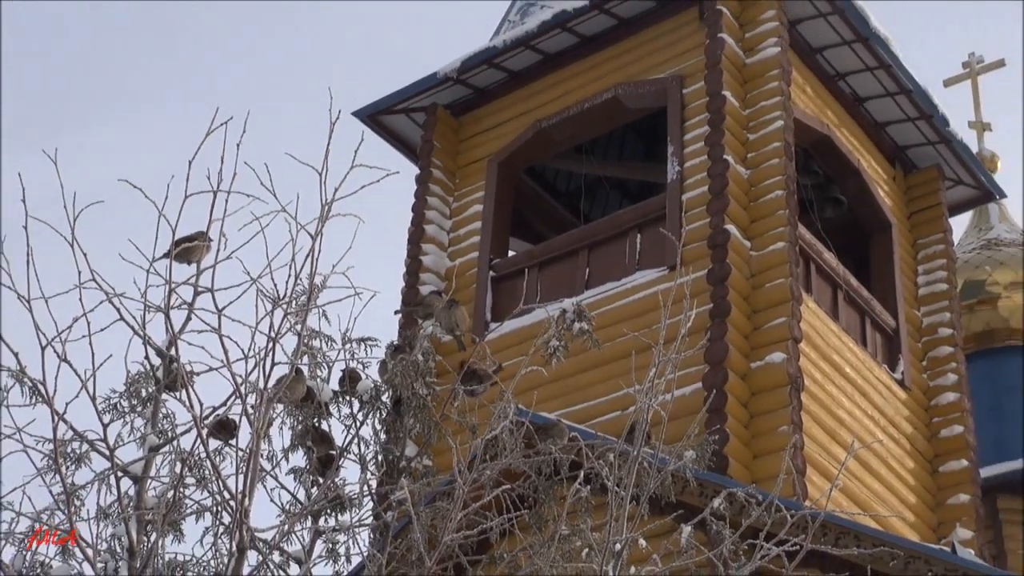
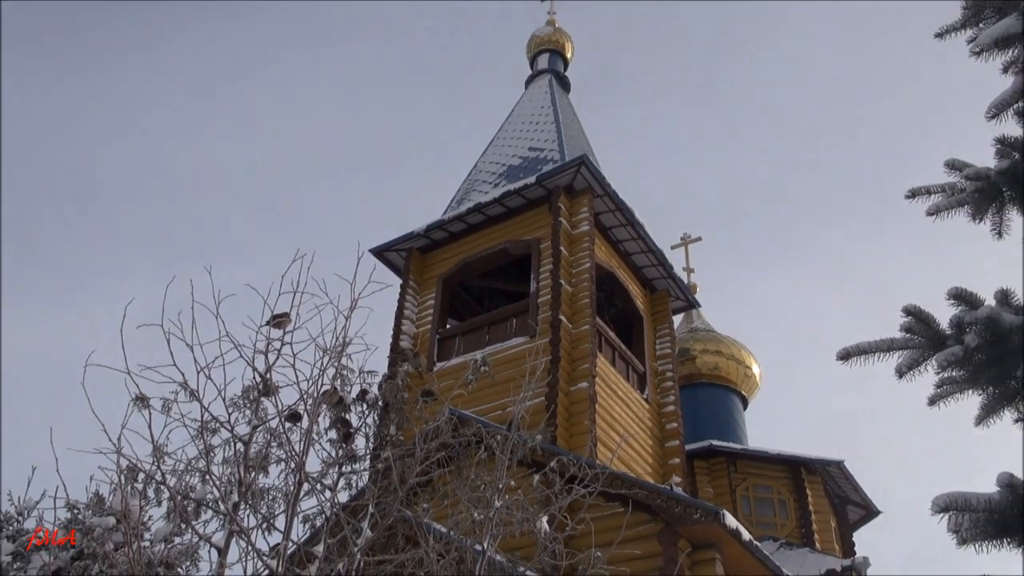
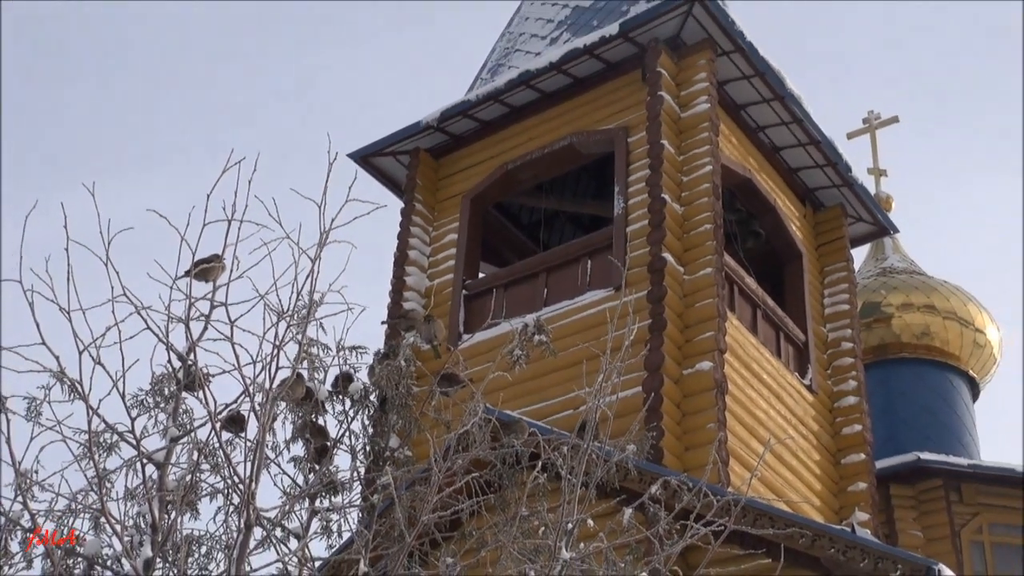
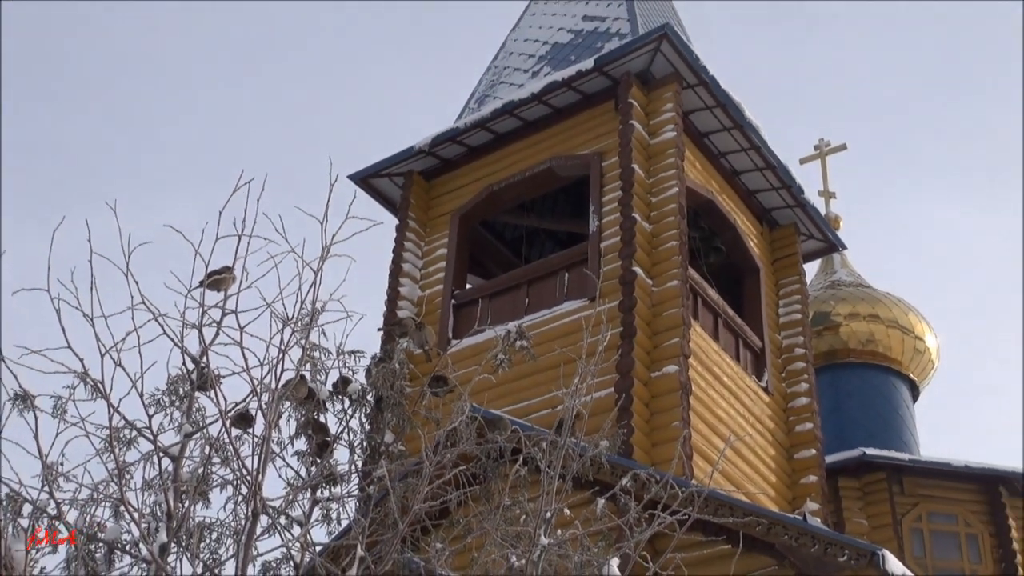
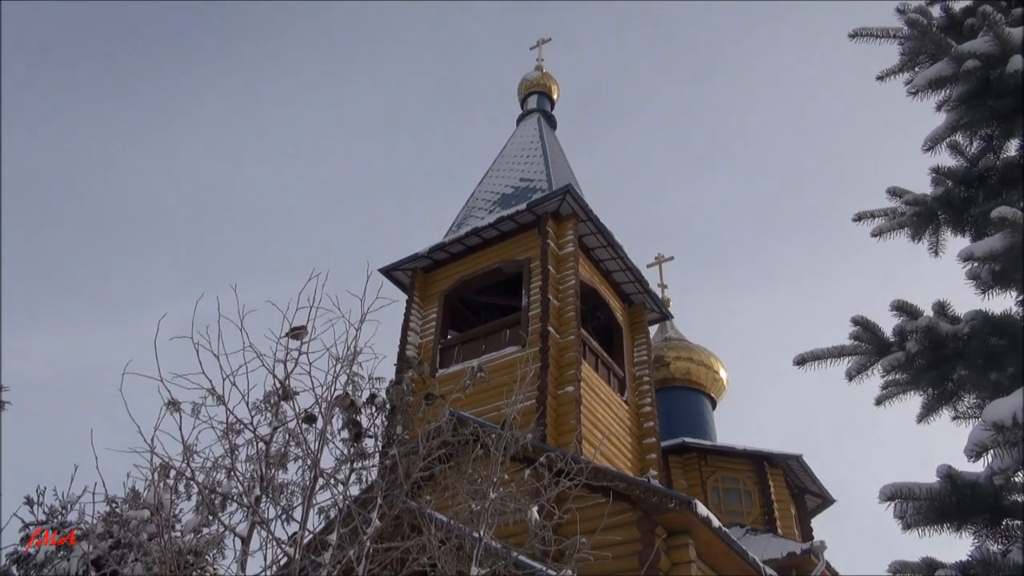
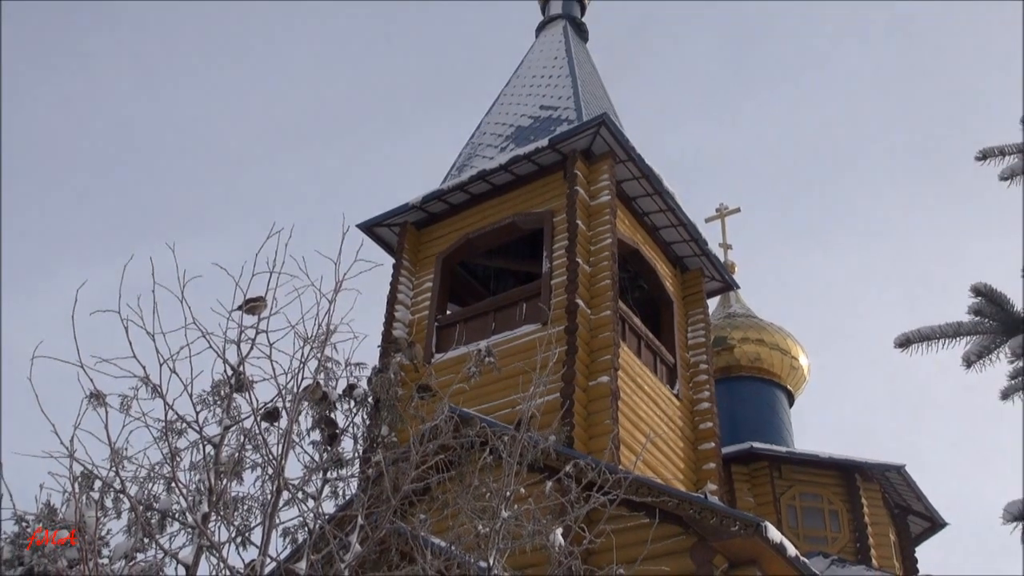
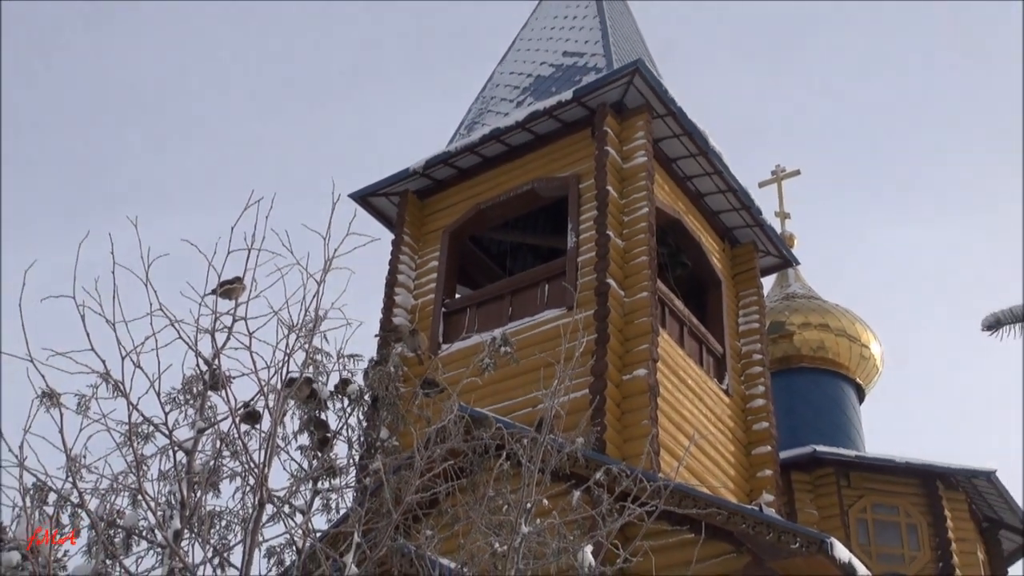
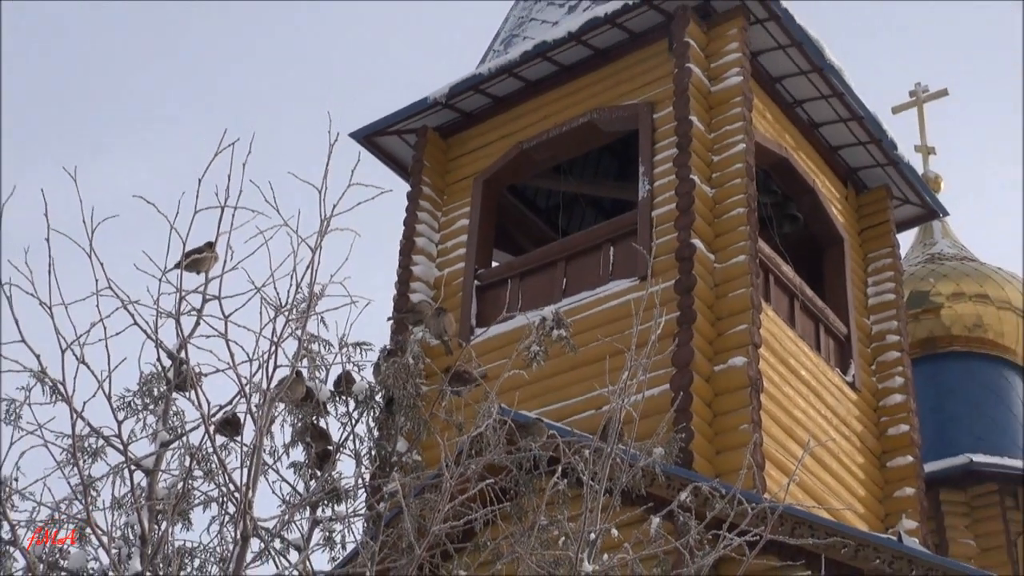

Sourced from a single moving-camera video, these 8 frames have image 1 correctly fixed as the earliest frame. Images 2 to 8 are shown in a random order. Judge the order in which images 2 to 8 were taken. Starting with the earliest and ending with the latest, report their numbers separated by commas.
8, 3, 4, 7, 6, 2, 5
